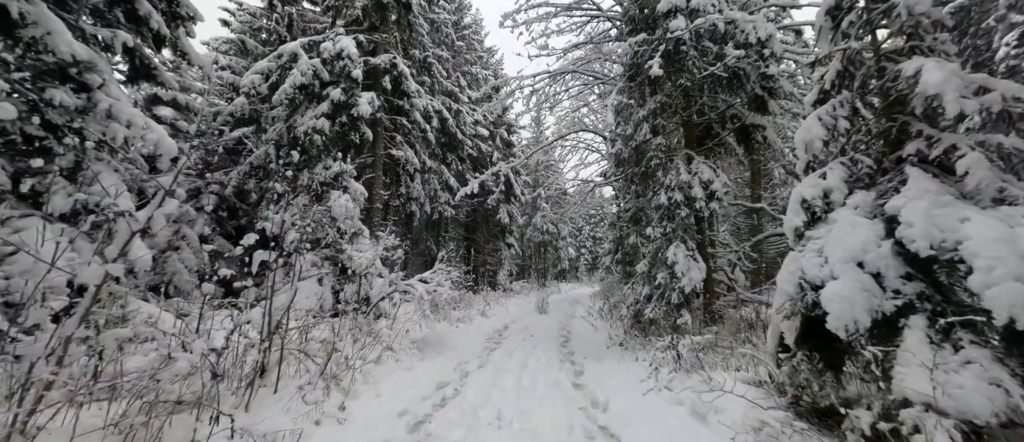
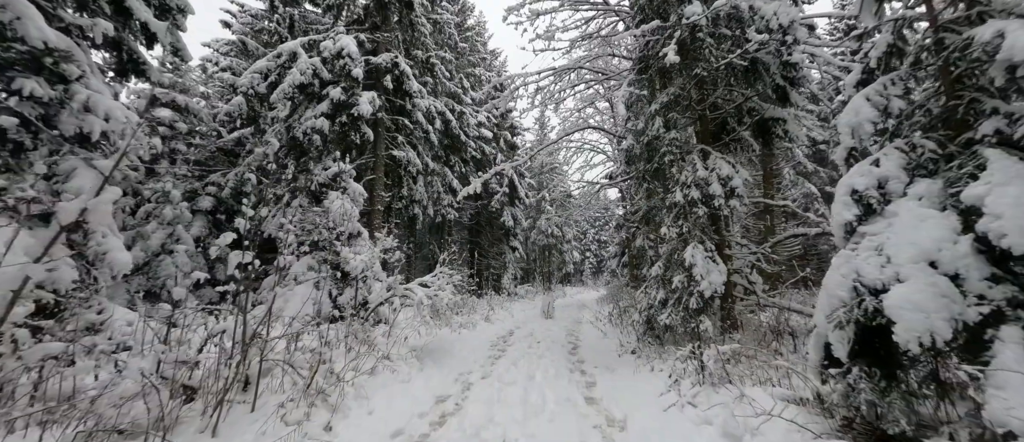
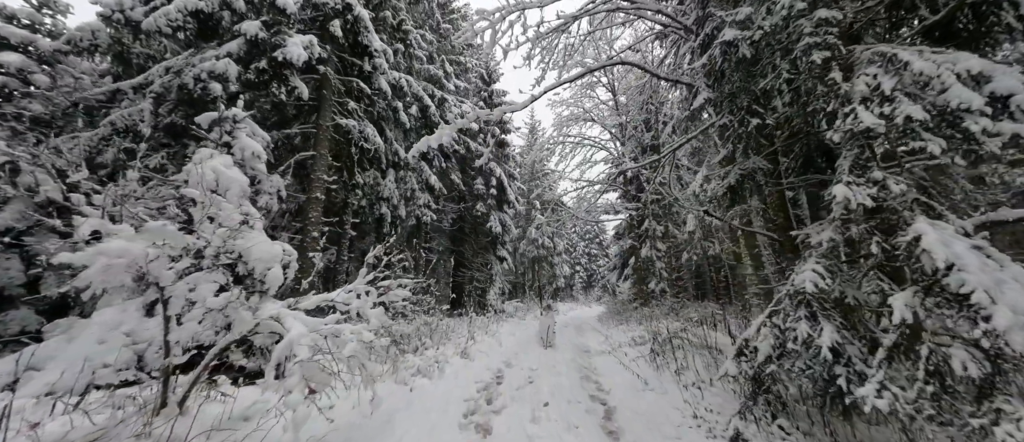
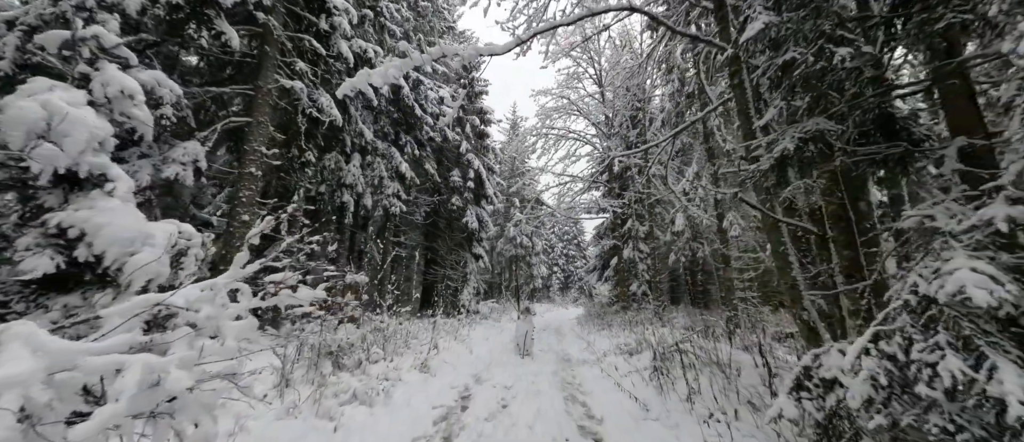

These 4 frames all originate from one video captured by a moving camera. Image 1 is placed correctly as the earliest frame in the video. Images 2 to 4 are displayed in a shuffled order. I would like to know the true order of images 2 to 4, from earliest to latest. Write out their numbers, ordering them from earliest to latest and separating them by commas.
2, 3, 4
